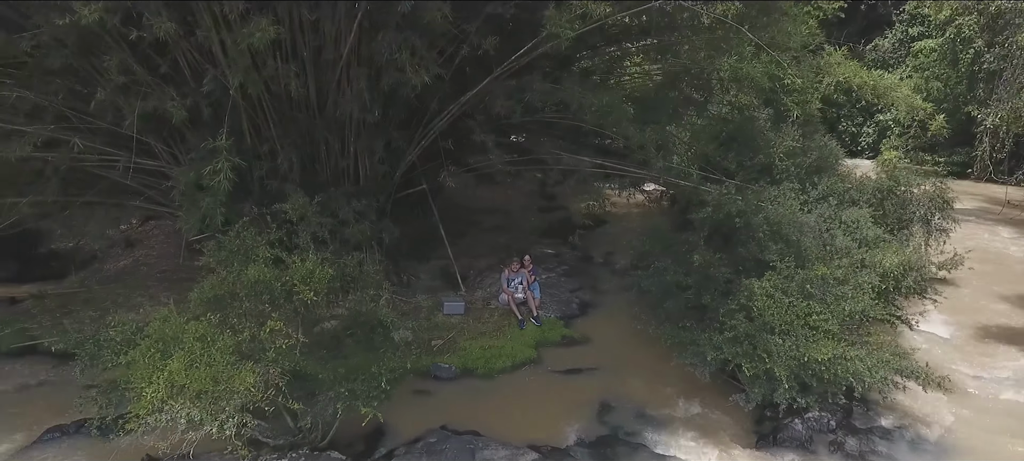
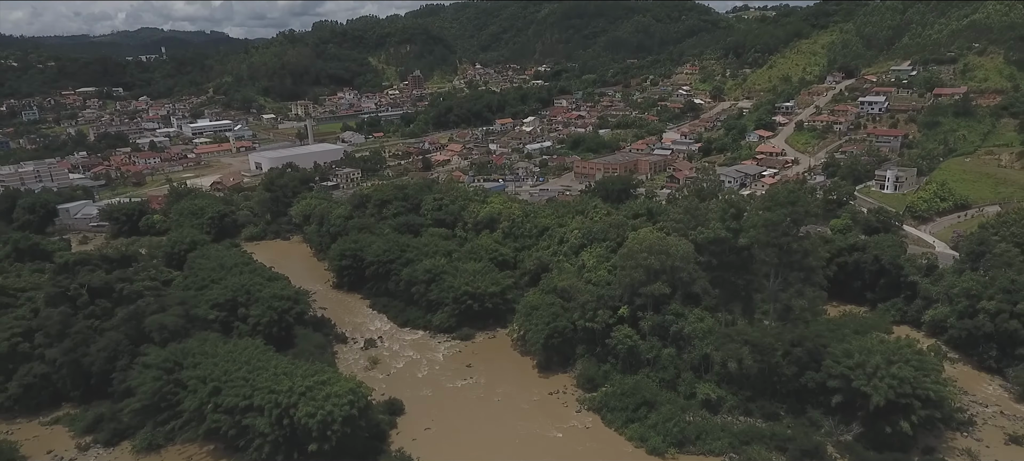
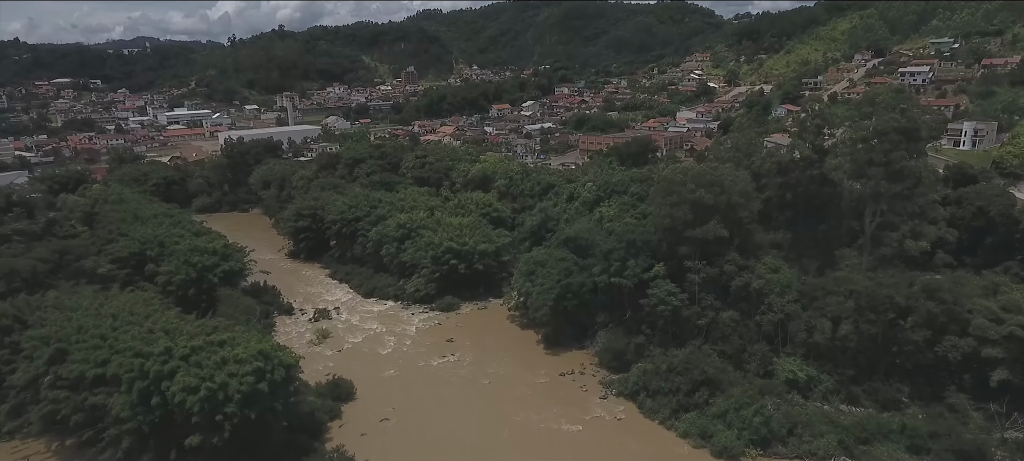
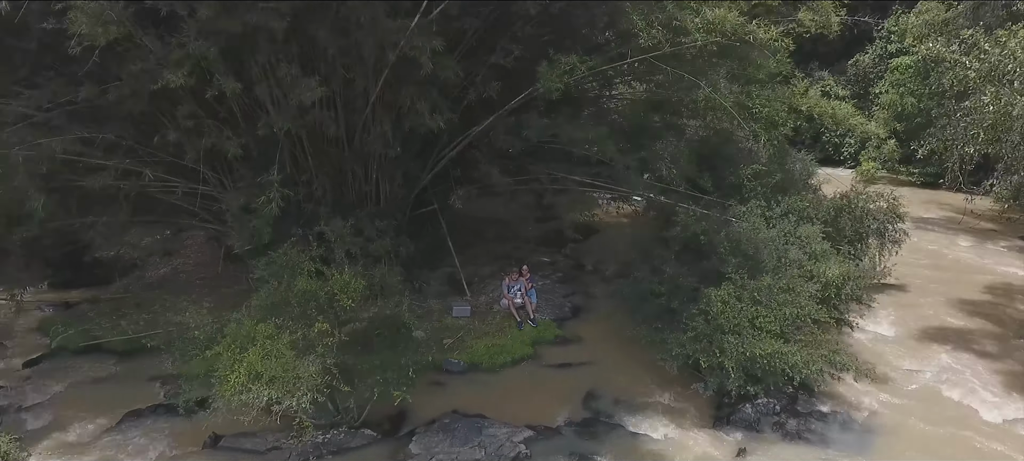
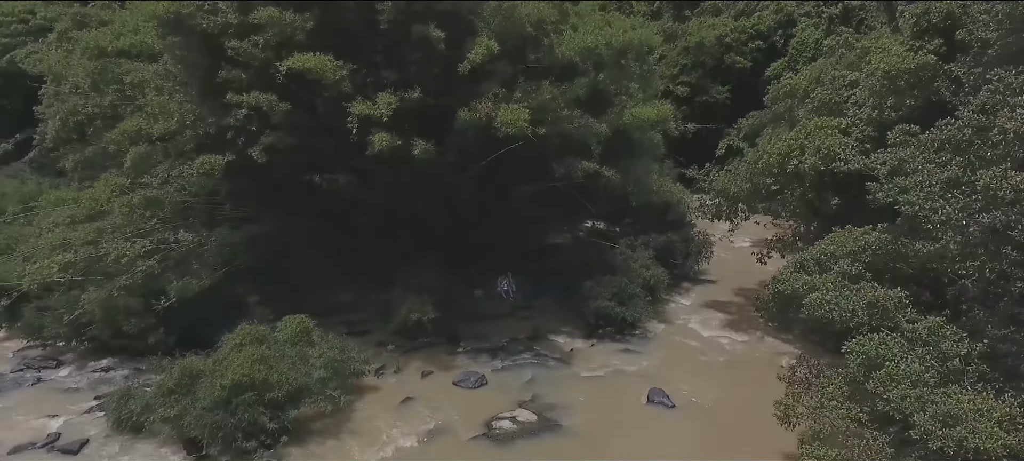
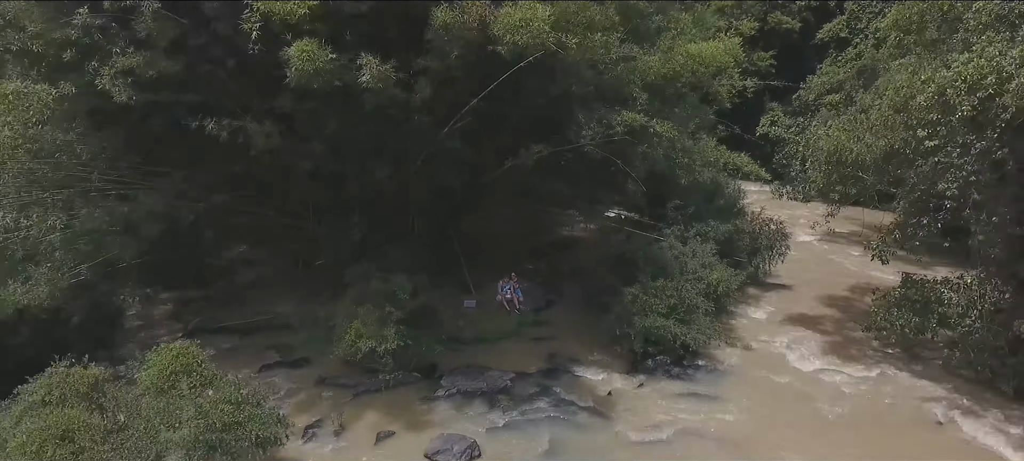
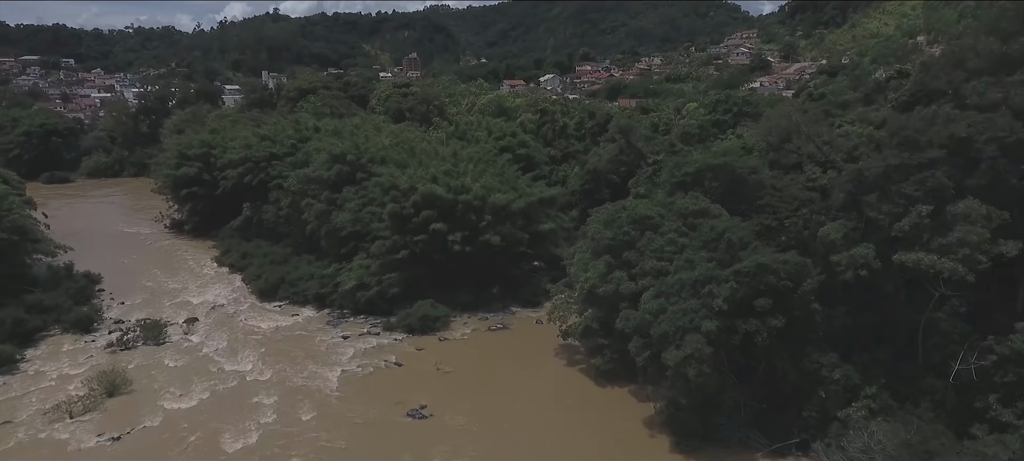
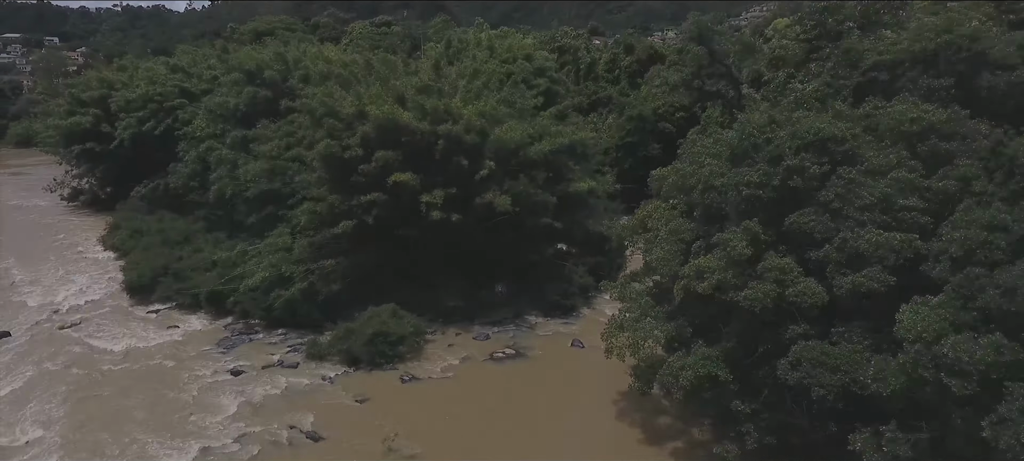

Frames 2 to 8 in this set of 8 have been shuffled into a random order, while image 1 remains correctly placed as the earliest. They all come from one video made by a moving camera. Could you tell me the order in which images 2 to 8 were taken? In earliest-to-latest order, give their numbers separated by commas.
4, 6, 5, 8, 7, 3, 2
